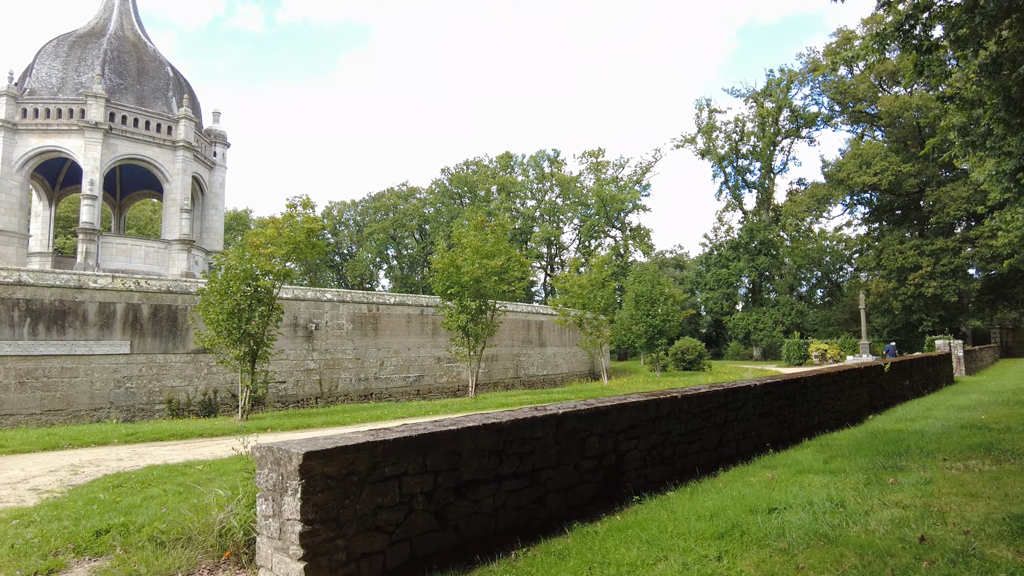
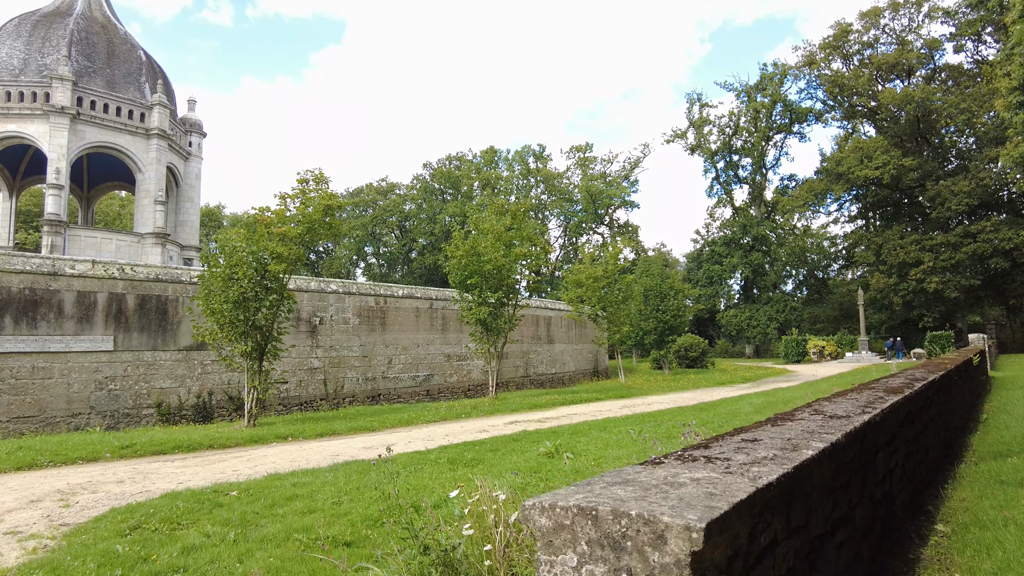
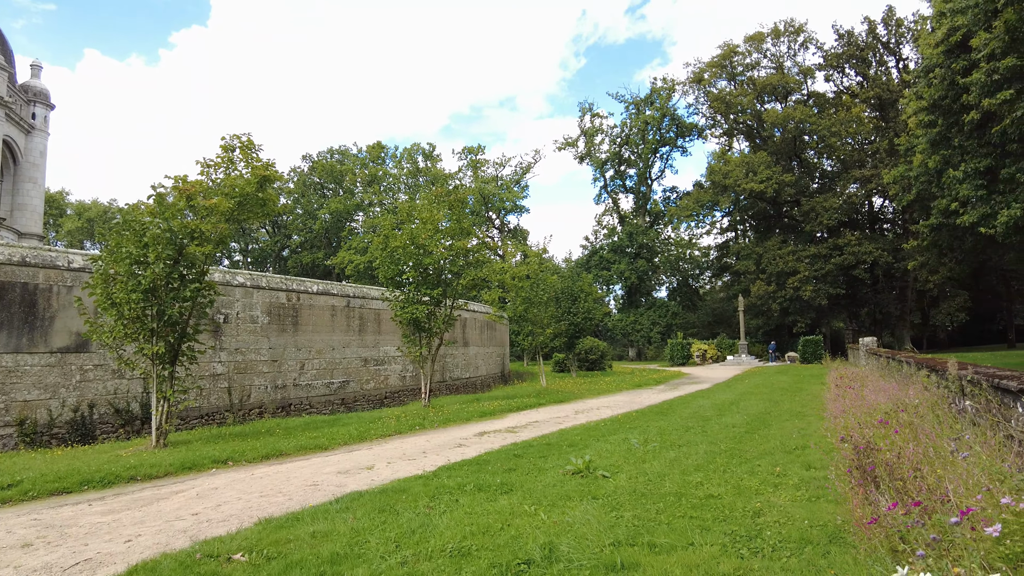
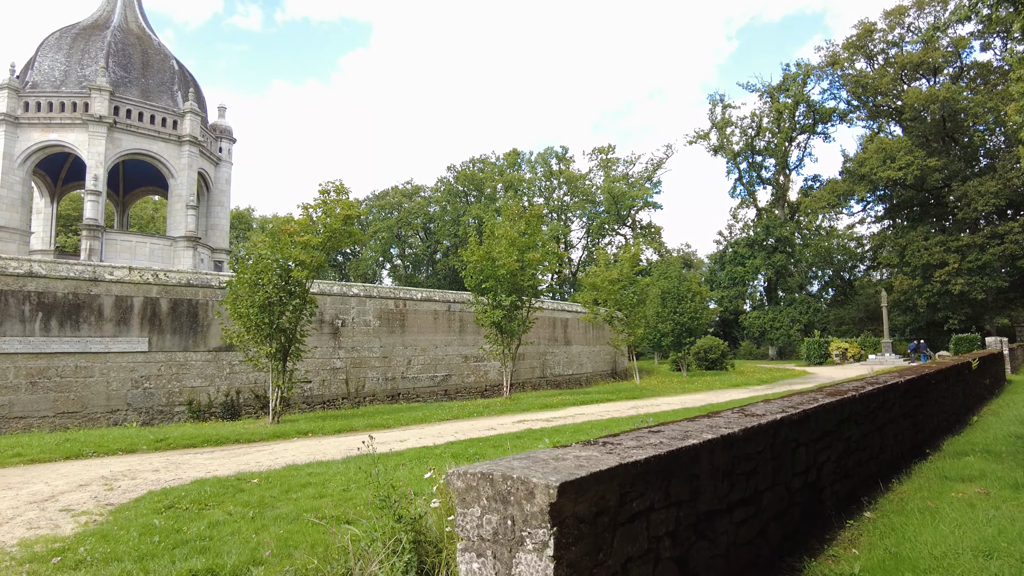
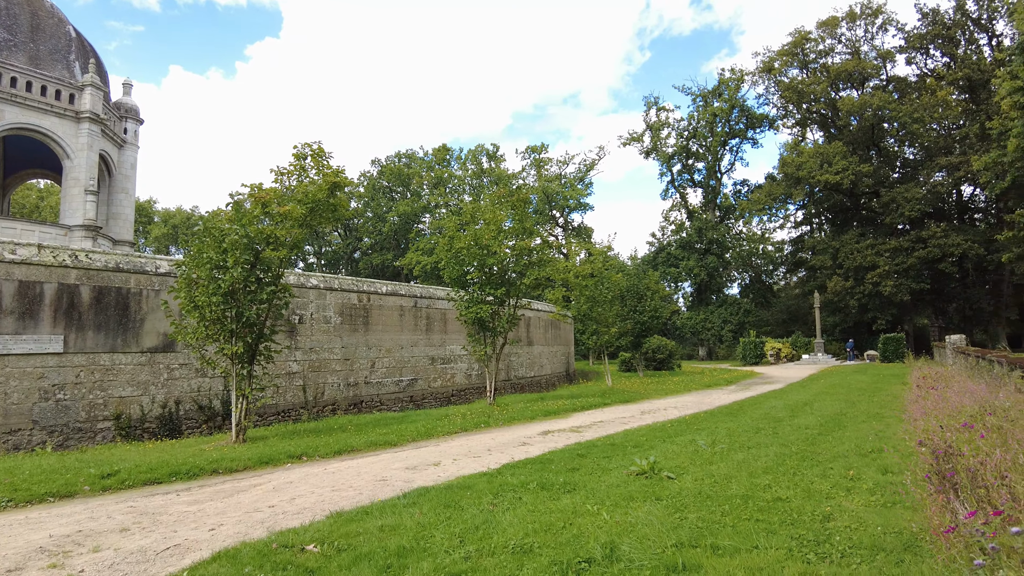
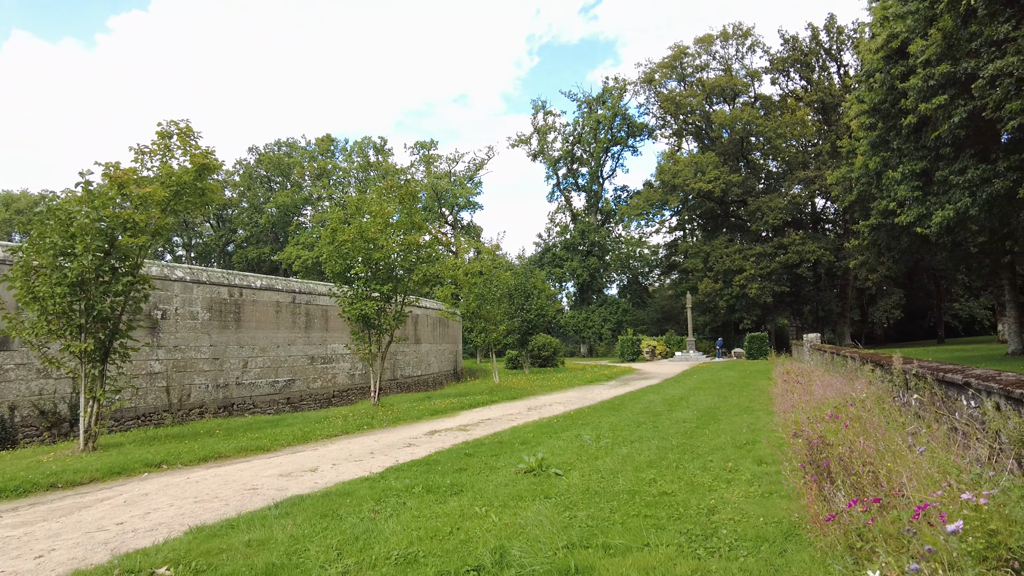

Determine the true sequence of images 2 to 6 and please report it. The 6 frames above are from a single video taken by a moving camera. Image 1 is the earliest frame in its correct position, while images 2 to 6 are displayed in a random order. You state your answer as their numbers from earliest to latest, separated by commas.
4, 2, 5, 3, 6
